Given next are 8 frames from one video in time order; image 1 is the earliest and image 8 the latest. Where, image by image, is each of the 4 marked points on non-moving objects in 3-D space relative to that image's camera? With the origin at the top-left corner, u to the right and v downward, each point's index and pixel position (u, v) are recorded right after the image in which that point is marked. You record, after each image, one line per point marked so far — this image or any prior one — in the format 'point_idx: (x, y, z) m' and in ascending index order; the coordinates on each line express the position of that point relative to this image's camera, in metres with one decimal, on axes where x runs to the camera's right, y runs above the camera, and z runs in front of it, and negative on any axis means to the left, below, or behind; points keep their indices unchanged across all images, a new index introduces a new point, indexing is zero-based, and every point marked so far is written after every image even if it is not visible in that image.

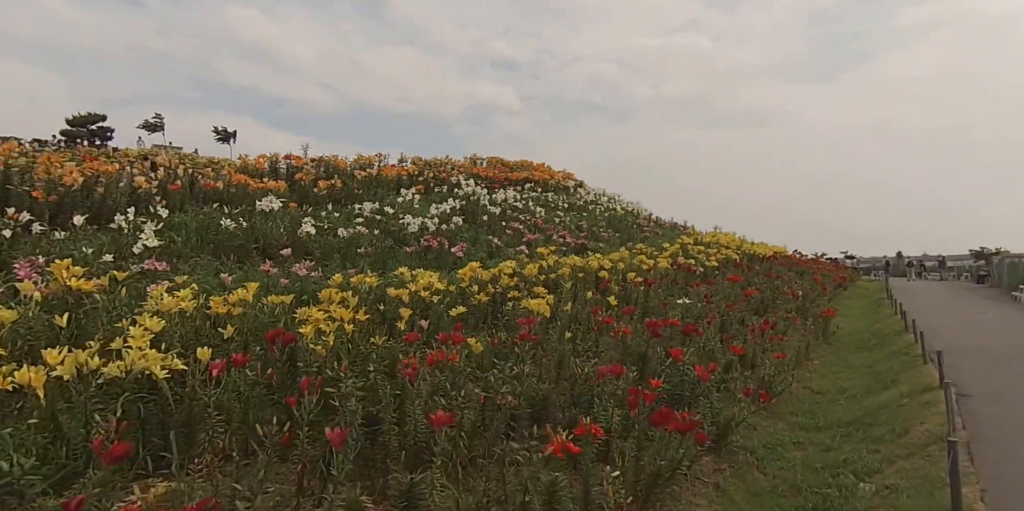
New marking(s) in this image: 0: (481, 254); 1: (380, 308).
0: (-0.4, +0.1, +10.5) m
1: (-1.1, -0.4, +5.7) m
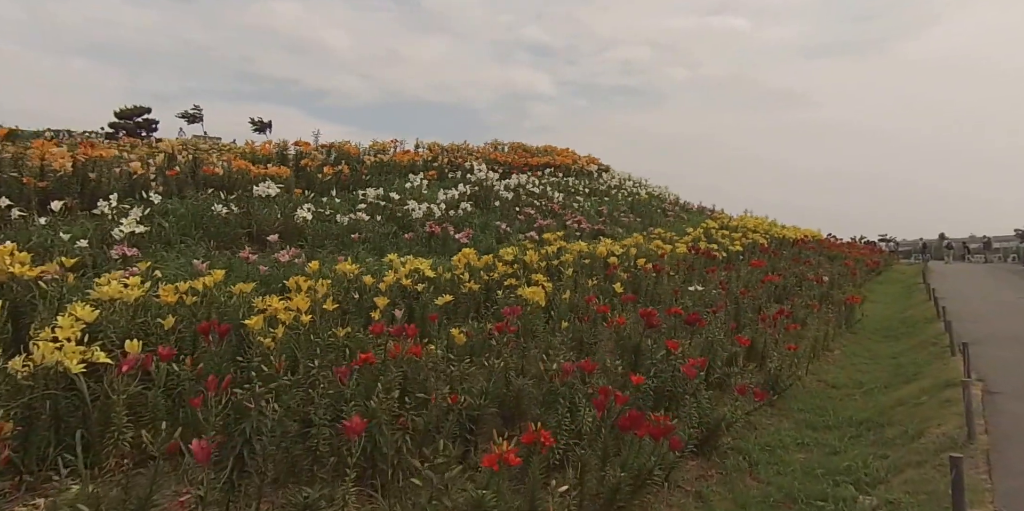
0: (-0.3, +0.3, +10.1) m
1: (-1.2, -0.3, +5.3) m
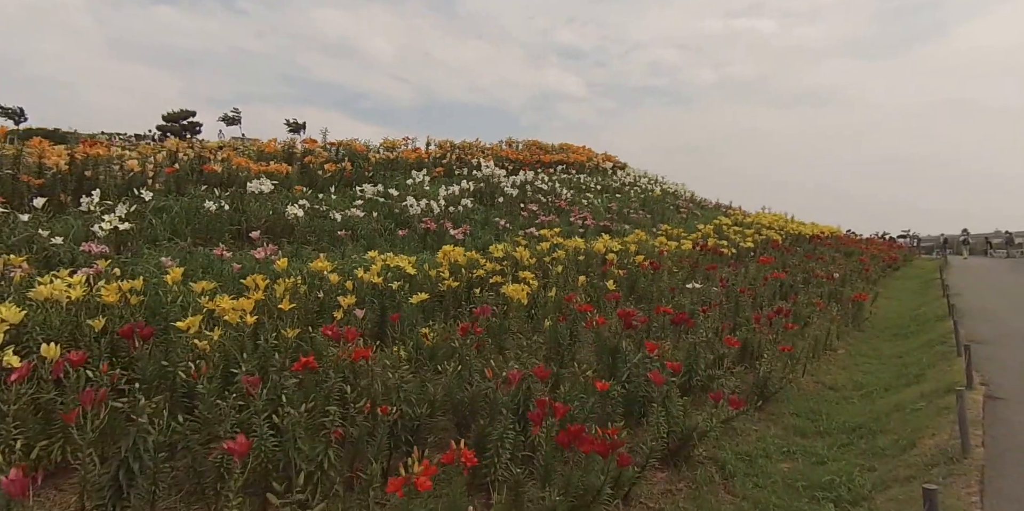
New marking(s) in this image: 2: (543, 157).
0: (-0.4, +0.3, +9.9) m
1: (-1.4, -0.3, +5.1) m
2: (+0.8, +2.7, +18.5) m
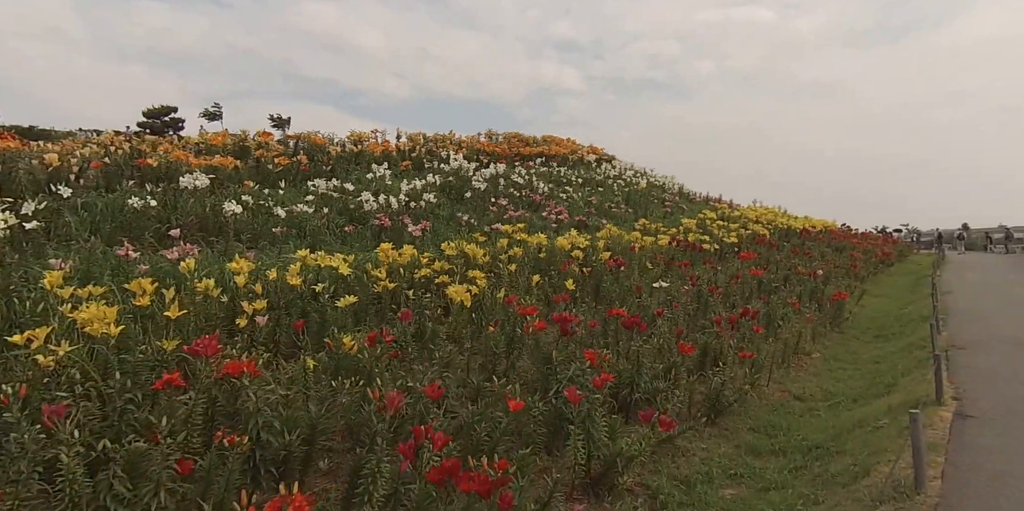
0: (-0.9, +0.4, +9.4) m
1: (-1.9, -0.3, +4.6) m
2: (+0.3, +2.8, +18.0) m
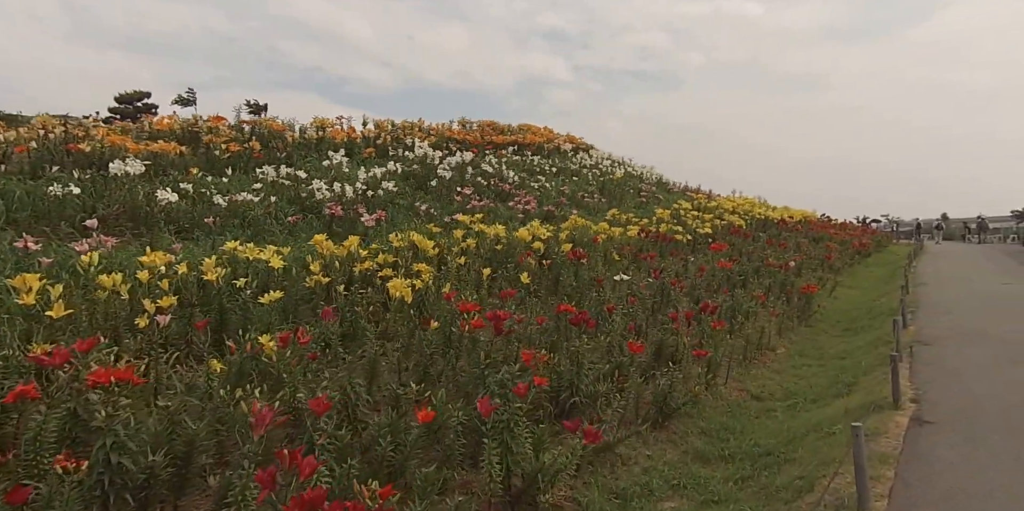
0: (-1.4, +0.5, +9.0) m
1: (-2.4, -0.3, +4.2) m
2: (-0.4, +3.0, +17.6) m
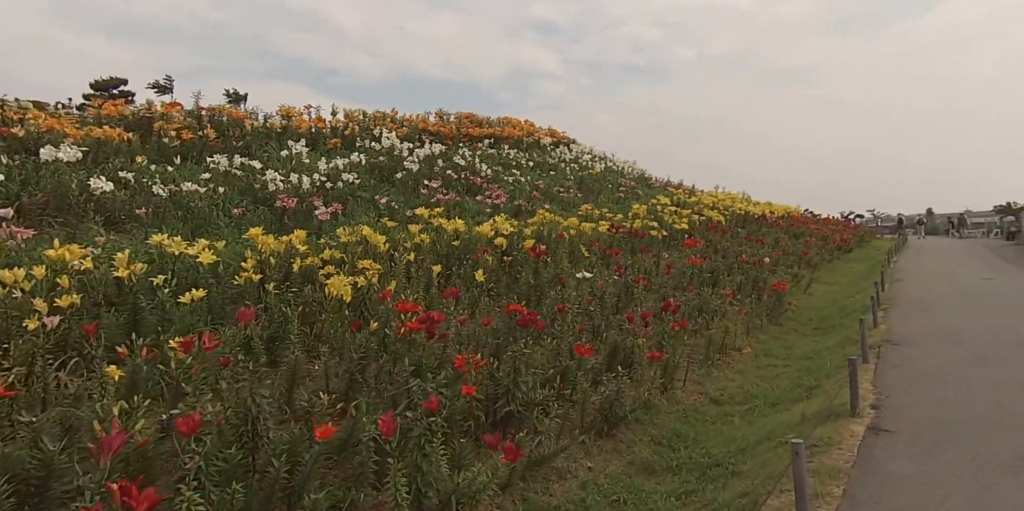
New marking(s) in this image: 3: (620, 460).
0: (-1.9, +0.5, +8.6) m
1: (-2.7, -0.2, +3.9) m
2: (-1.0, +3.1, +17.3) m
3: (+0.6, -1.2, +3.9) m
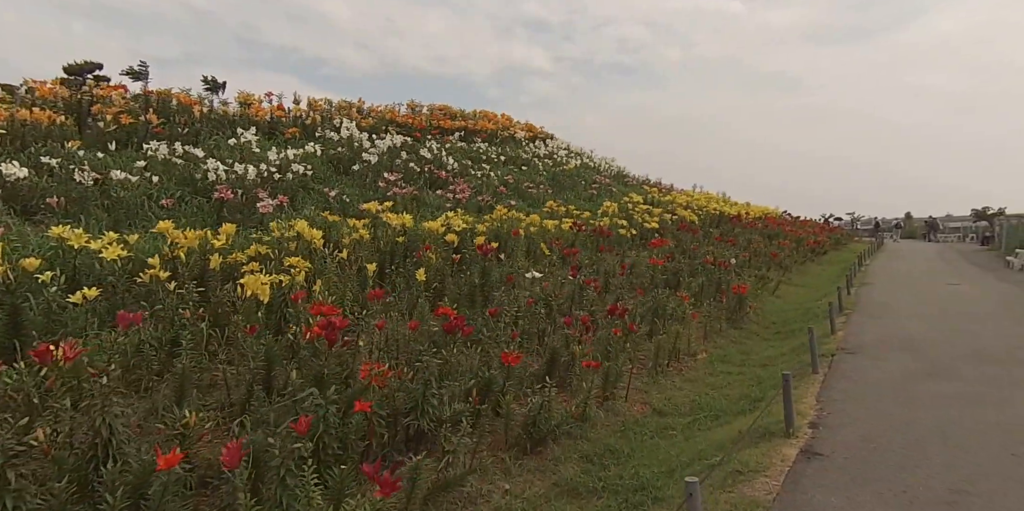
0: (-2.4, +0.6, +8.2) m
1: (-3.2, -0.2, +3.4) m
2: (-1.7, +3.2, +16.9) m
3: (+0.2, -1.2, +3.5) m
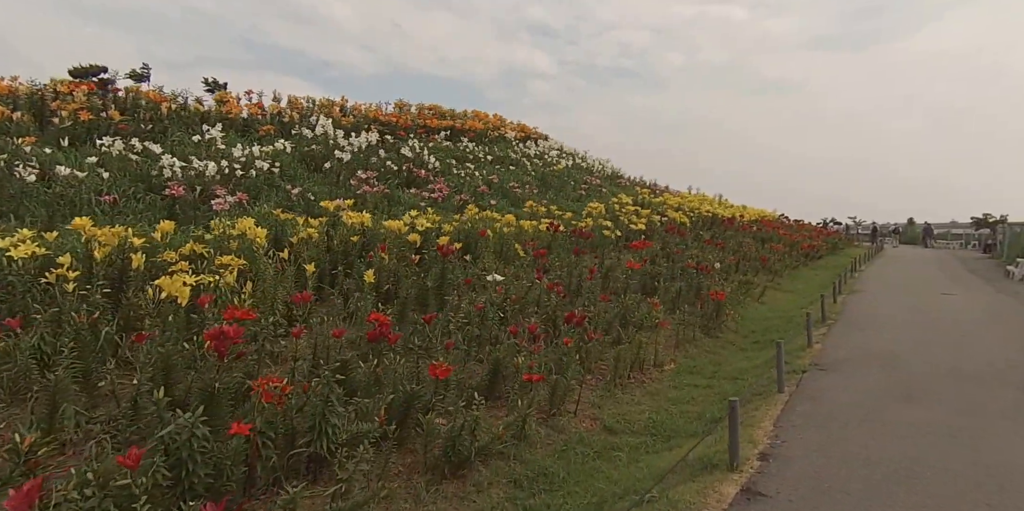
0: (-2.8, +0.6, +7.9) m
1: (-3.6, -0.2, +3.1) m
2: (-2.0, +3.2, +16.5) m
3: (-0.2, -1.2, +3.2) m
